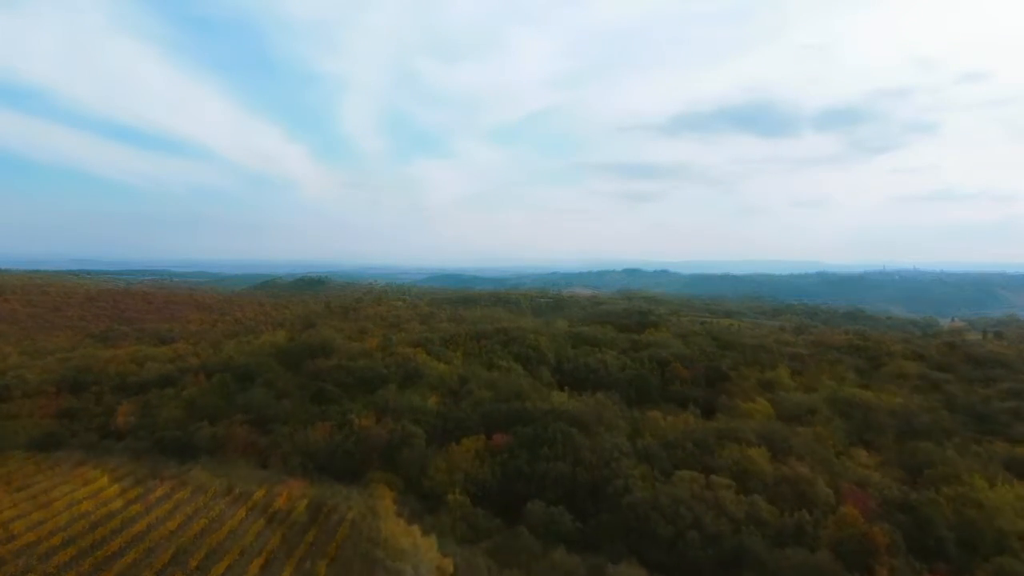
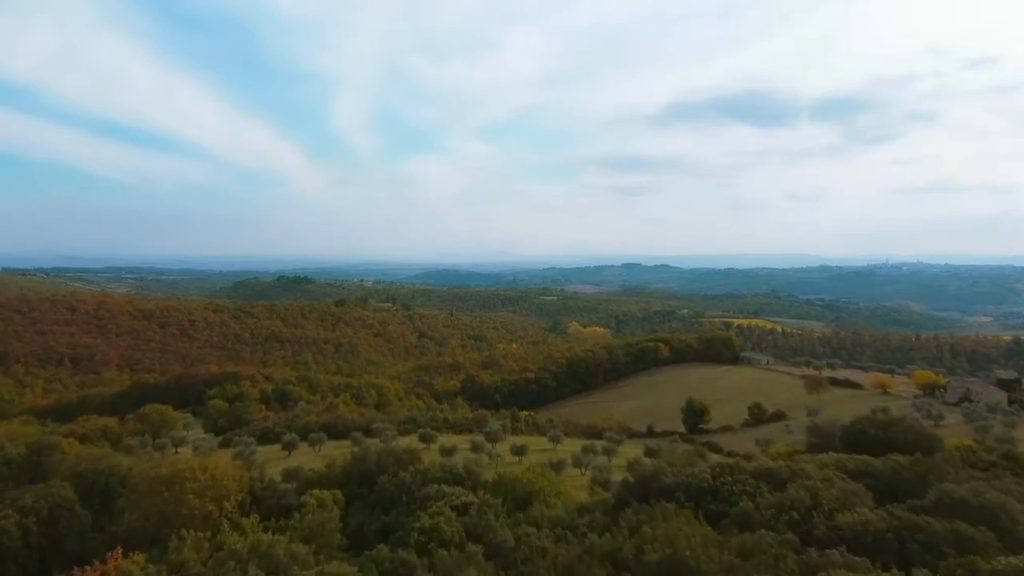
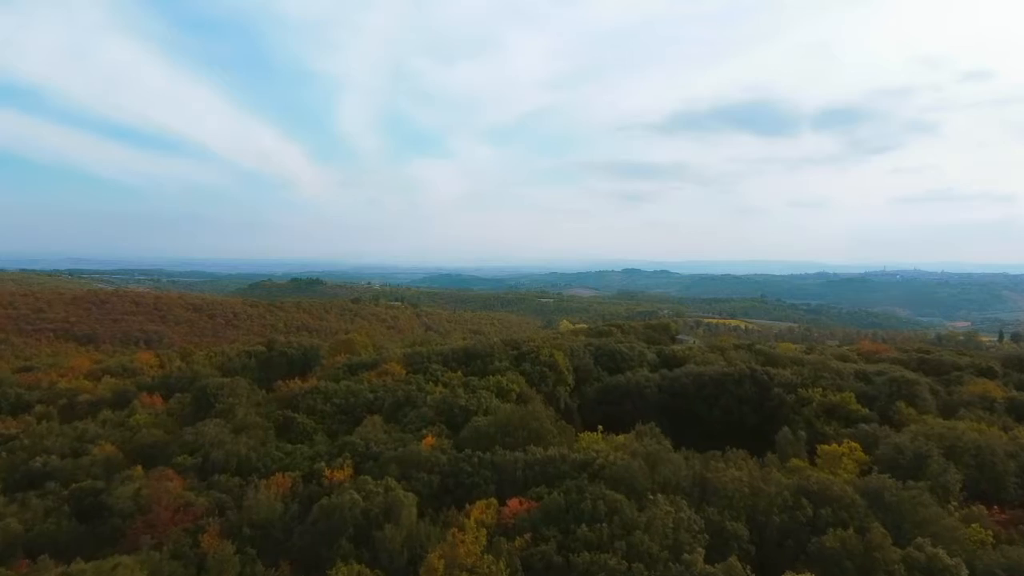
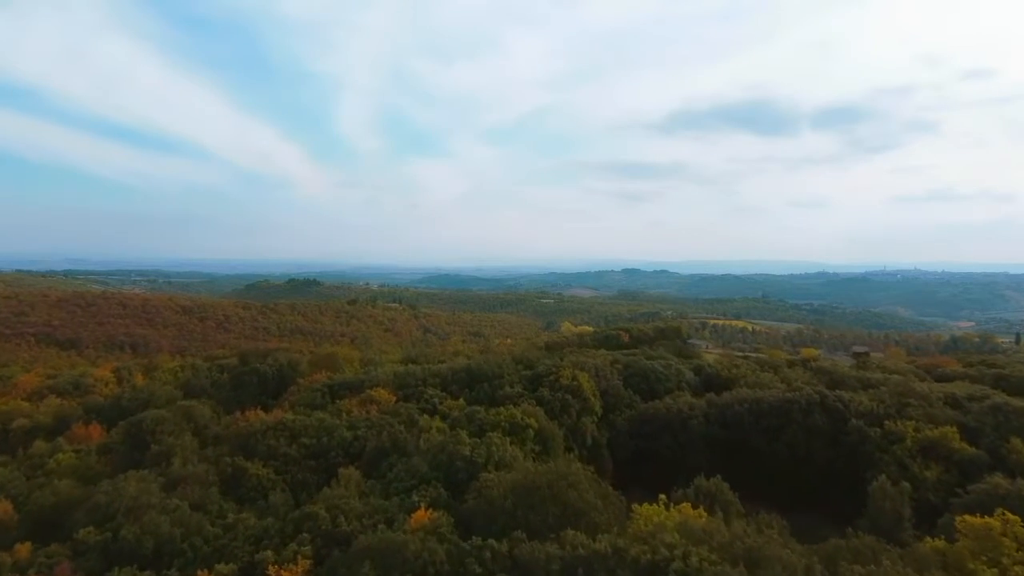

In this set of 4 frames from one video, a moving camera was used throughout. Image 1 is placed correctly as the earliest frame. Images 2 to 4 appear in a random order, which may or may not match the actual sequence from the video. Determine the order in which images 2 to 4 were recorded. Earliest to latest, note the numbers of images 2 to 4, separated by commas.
3, 4, 2
